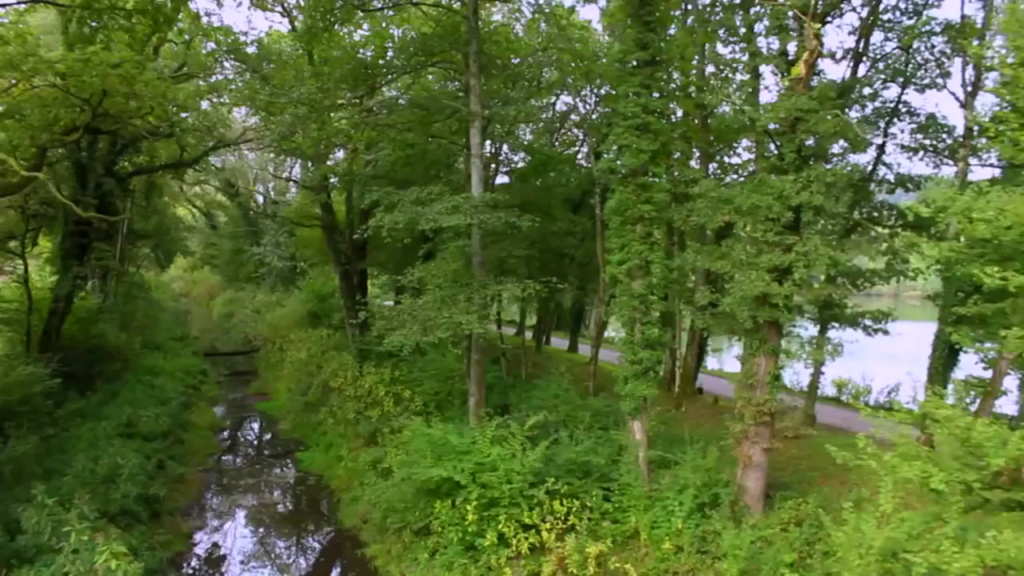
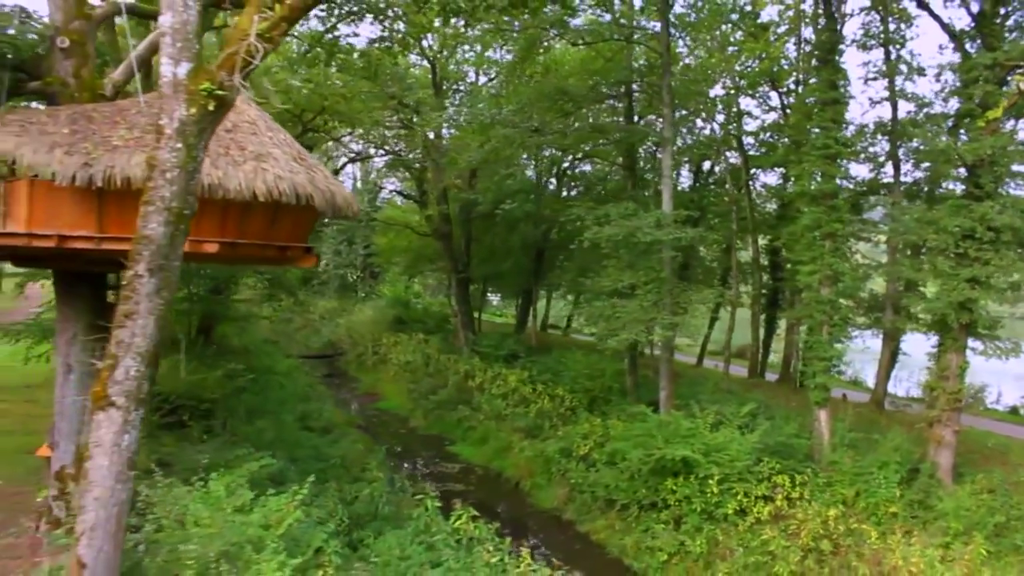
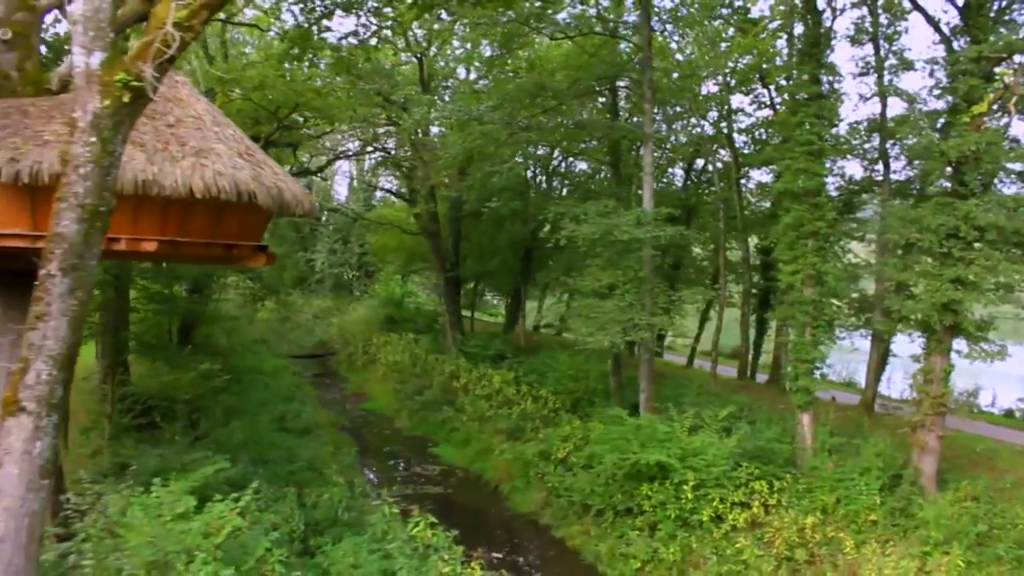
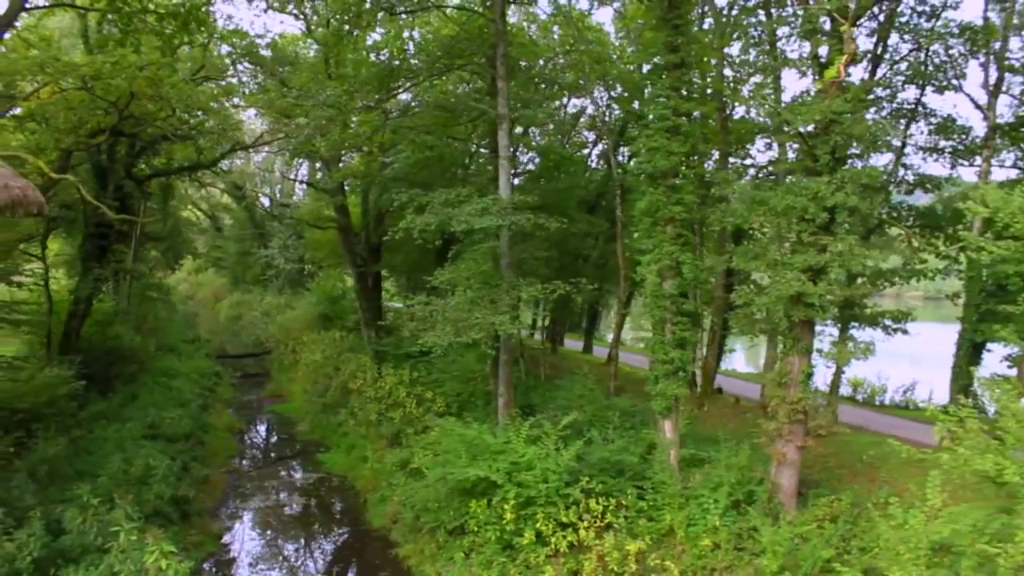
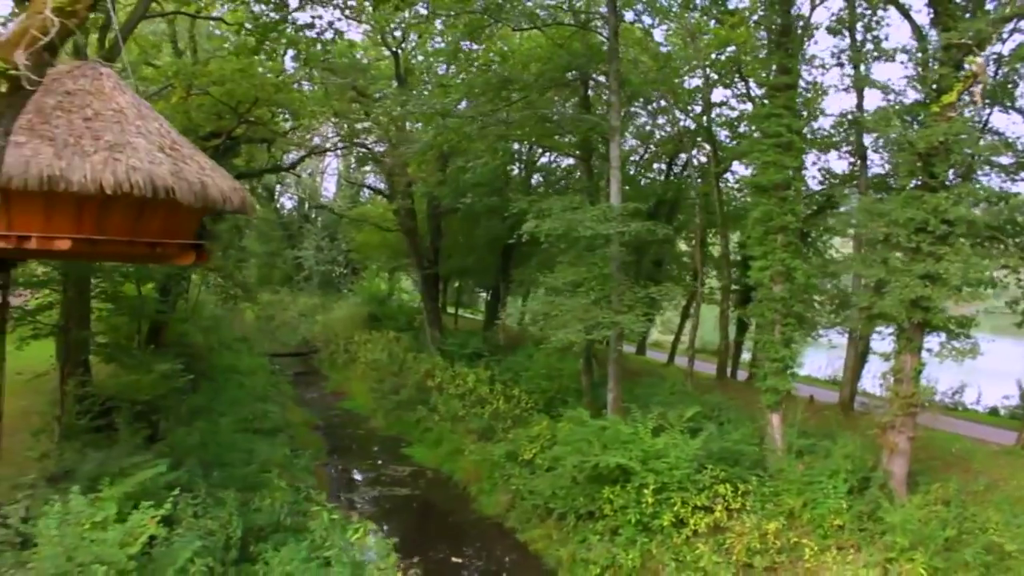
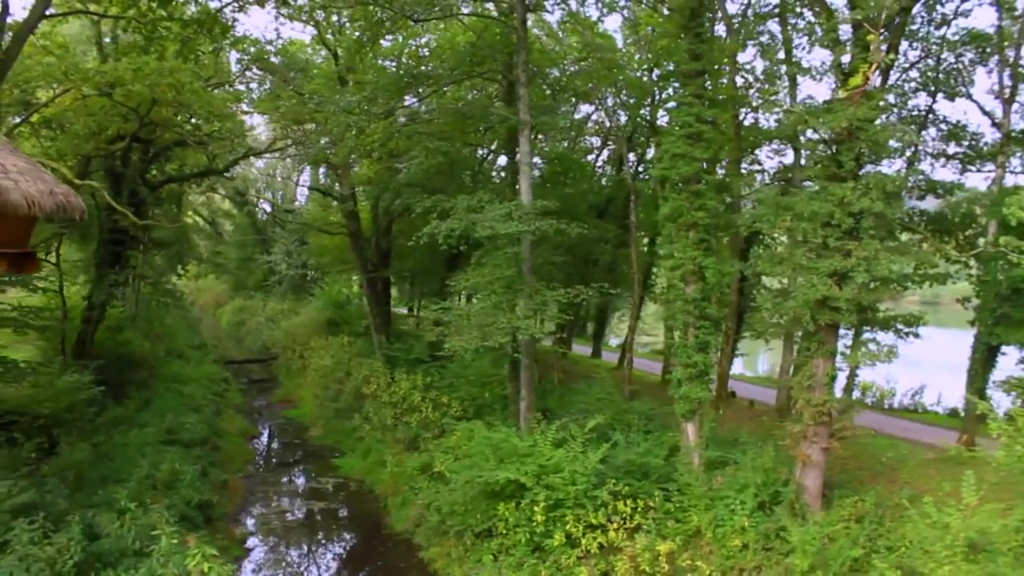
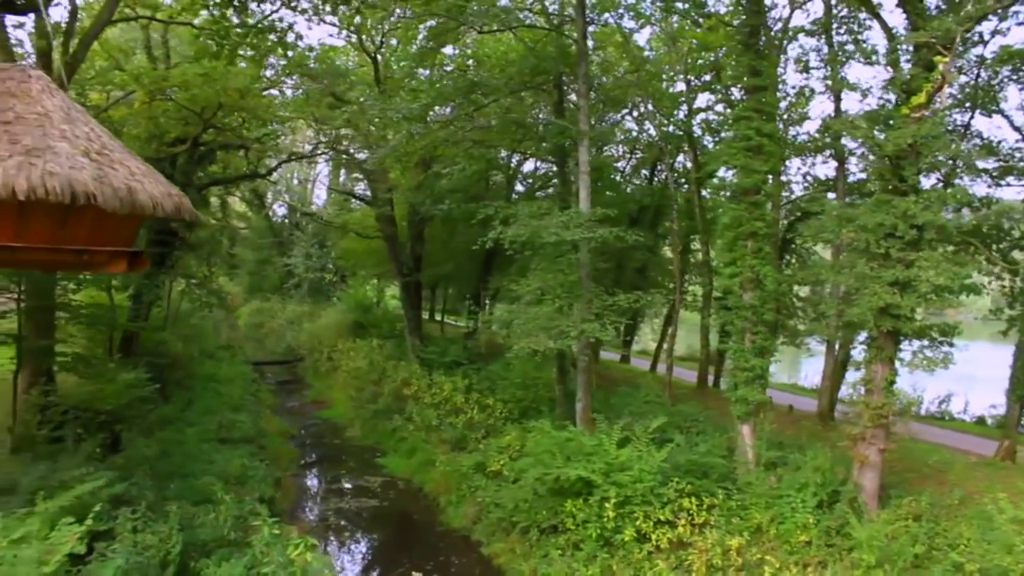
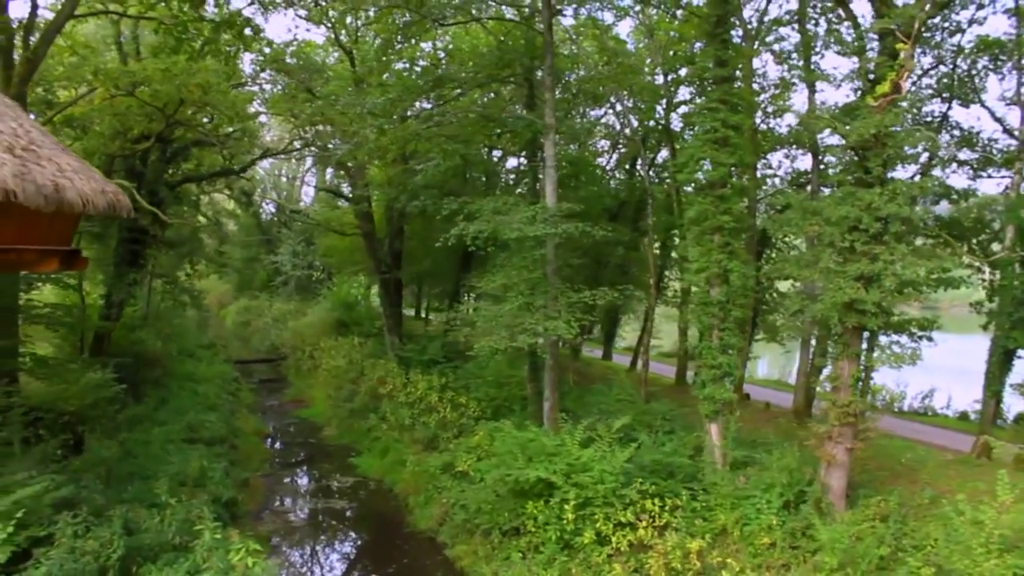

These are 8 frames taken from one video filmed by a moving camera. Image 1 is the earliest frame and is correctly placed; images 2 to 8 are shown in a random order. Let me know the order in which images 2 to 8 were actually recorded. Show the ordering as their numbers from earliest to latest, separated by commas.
4, 6, 8, 7, 5, 3, 2
